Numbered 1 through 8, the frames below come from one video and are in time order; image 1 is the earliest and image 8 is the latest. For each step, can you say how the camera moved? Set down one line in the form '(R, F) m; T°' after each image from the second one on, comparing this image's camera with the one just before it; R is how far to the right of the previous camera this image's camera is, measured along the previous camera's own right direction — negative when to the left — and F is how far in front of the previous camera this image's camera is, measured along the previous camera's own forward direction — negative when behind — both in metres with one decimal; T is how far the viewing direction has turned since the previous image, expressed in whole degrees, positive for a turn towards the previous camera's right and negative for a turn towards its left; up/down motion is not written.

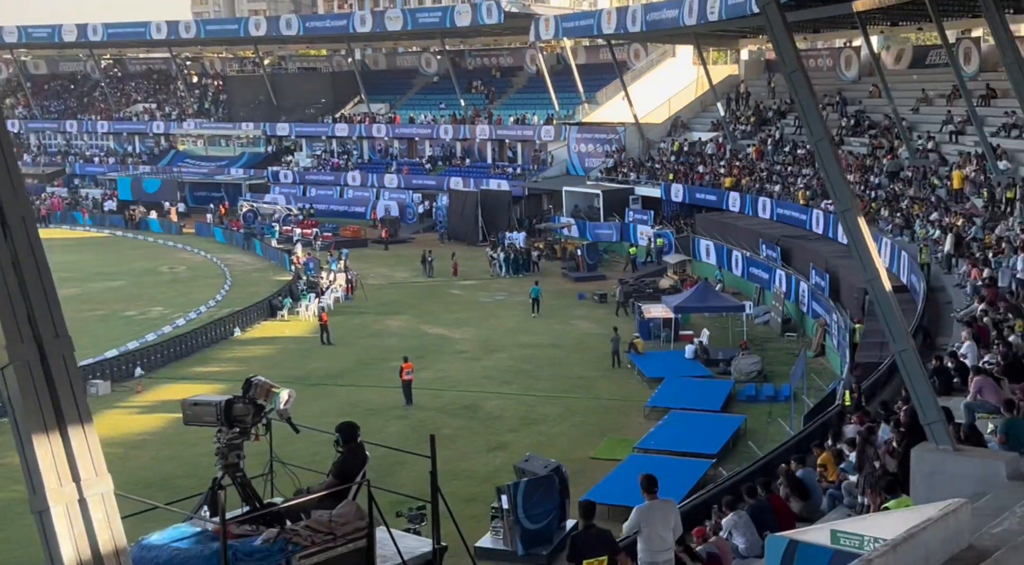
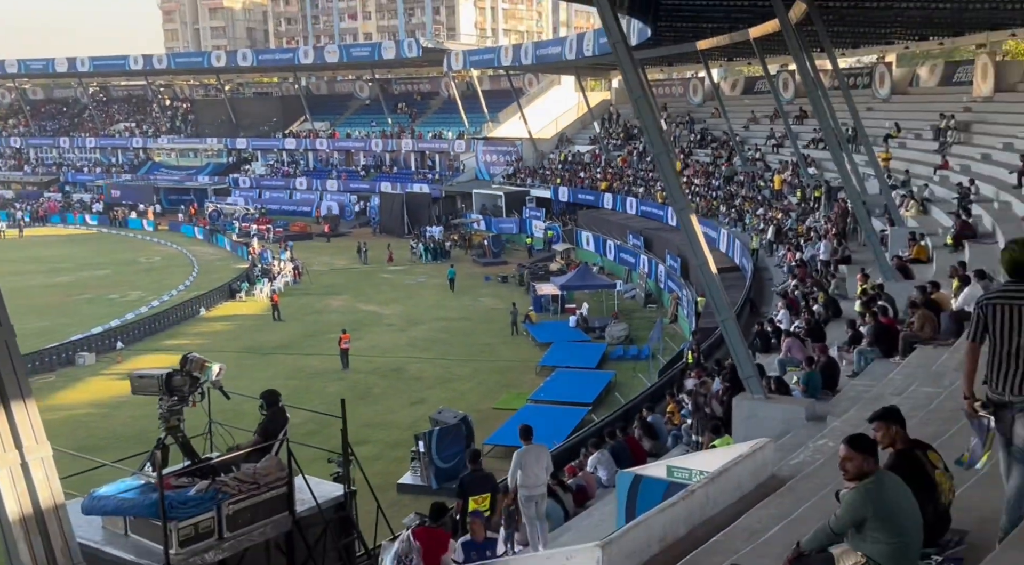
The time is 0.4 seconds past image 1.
(+2.7, -5.0) m; -1°
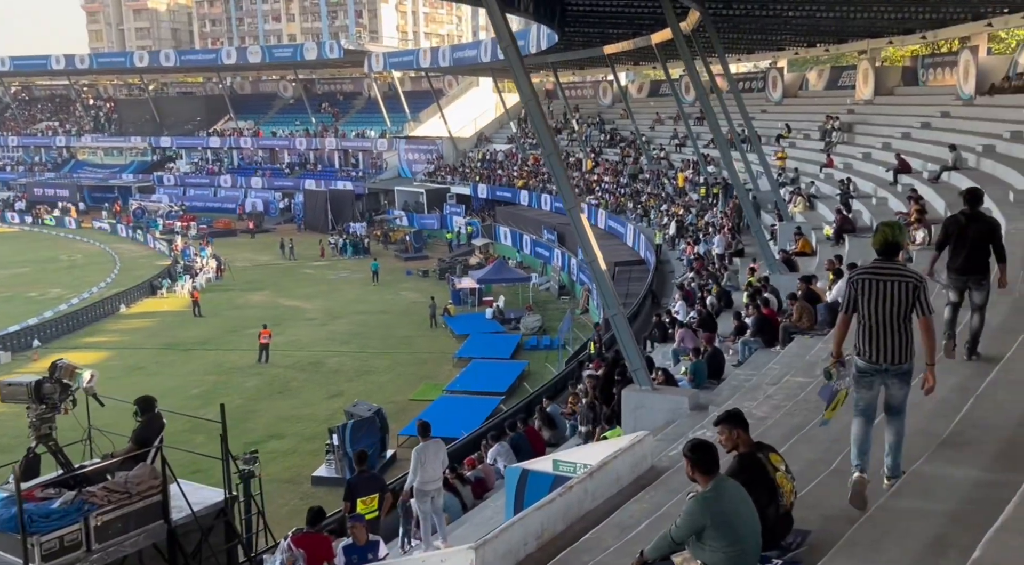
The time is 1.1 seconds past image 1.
(+0.5, -1.2) m; +3°
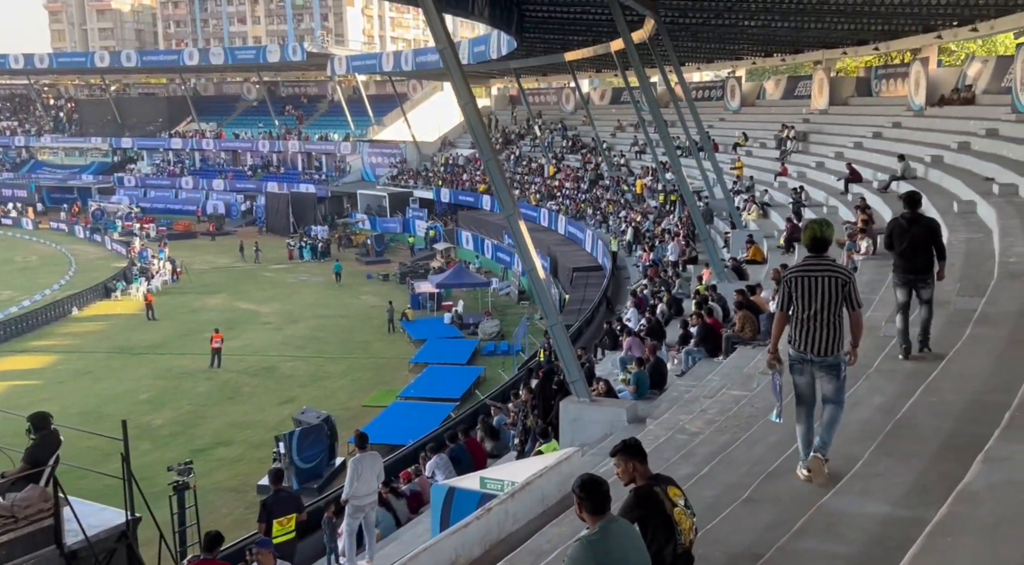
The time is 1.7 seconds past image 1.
(+0.5, -0.1) m; +1°
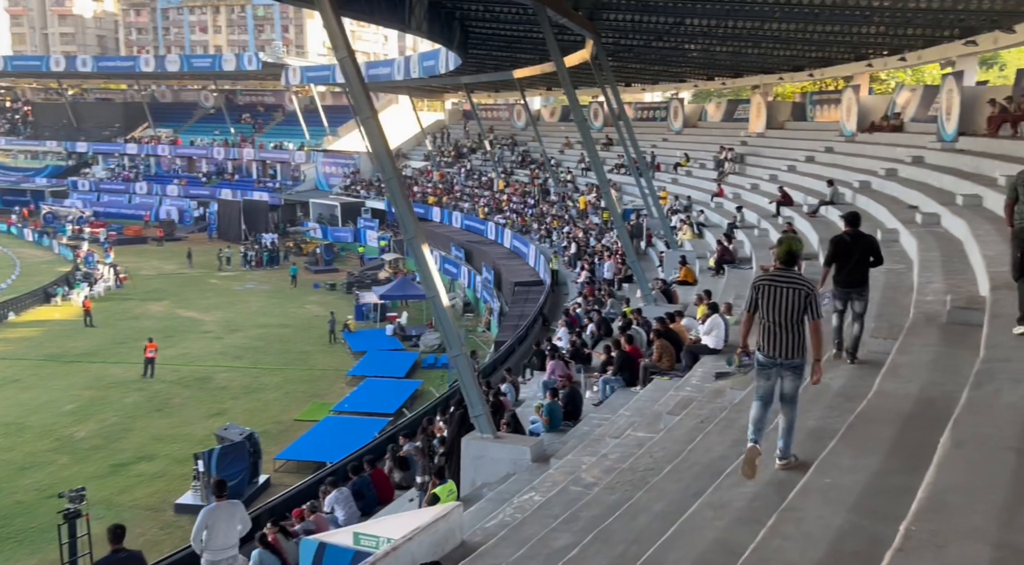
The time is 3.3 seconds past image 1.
(+1.0, -0.5) m; +1°
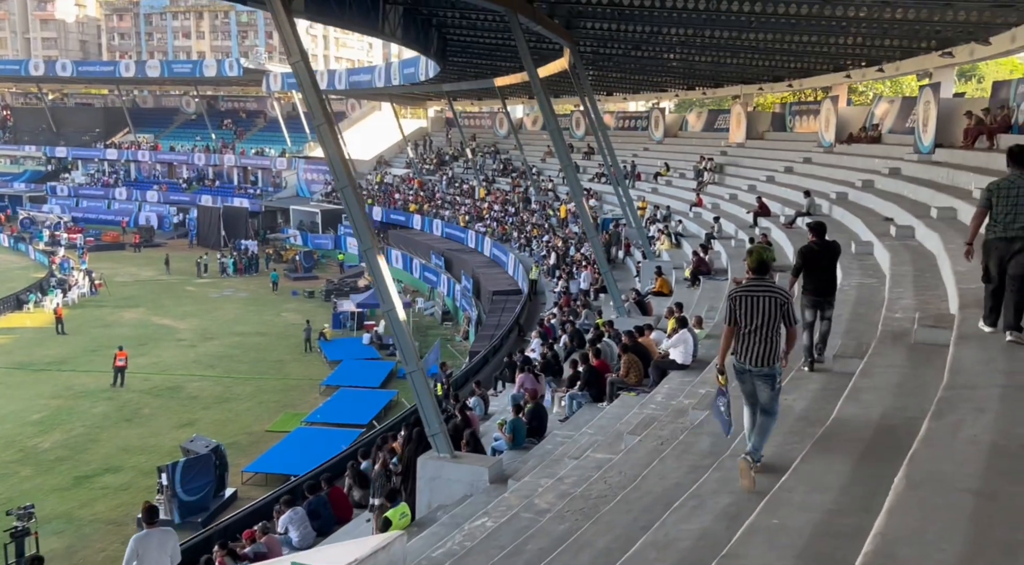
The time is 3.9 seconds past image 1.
(+0.4, +0.1) m; 0°
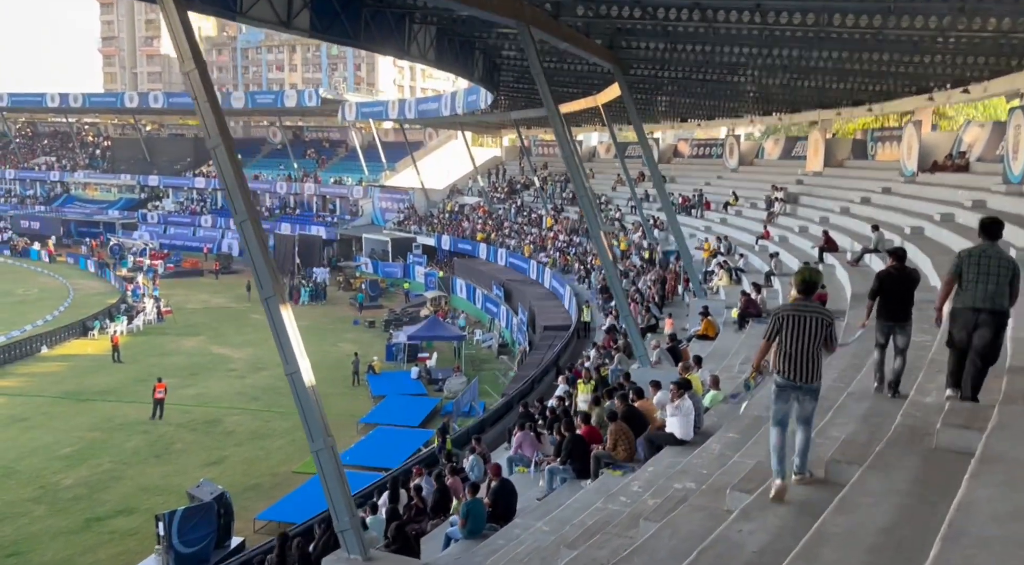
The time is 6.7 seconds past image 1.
(+2.7, +1.4) m; -9°
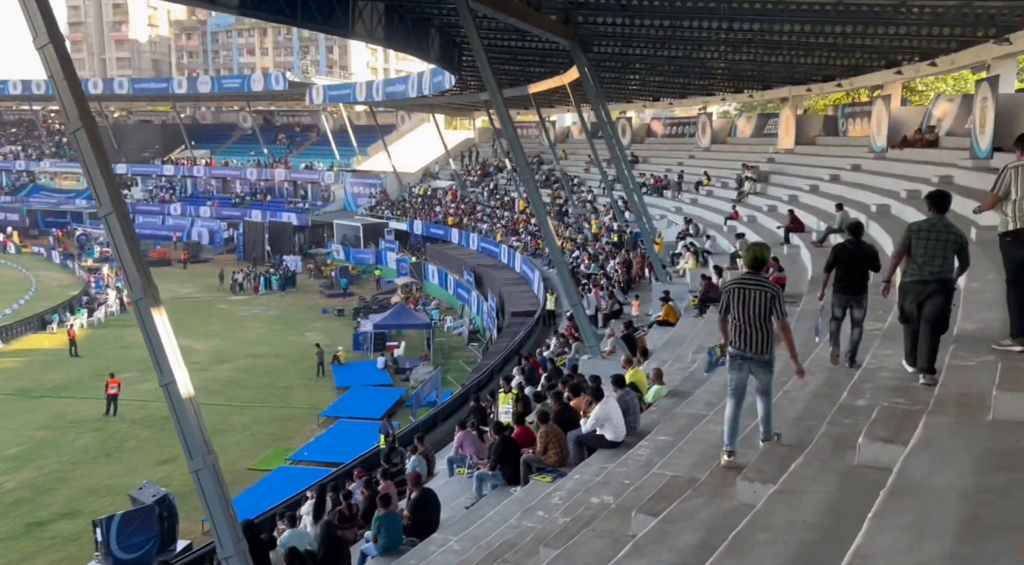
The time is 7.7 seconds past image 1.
(+1.0, +0.6) m; 0°
